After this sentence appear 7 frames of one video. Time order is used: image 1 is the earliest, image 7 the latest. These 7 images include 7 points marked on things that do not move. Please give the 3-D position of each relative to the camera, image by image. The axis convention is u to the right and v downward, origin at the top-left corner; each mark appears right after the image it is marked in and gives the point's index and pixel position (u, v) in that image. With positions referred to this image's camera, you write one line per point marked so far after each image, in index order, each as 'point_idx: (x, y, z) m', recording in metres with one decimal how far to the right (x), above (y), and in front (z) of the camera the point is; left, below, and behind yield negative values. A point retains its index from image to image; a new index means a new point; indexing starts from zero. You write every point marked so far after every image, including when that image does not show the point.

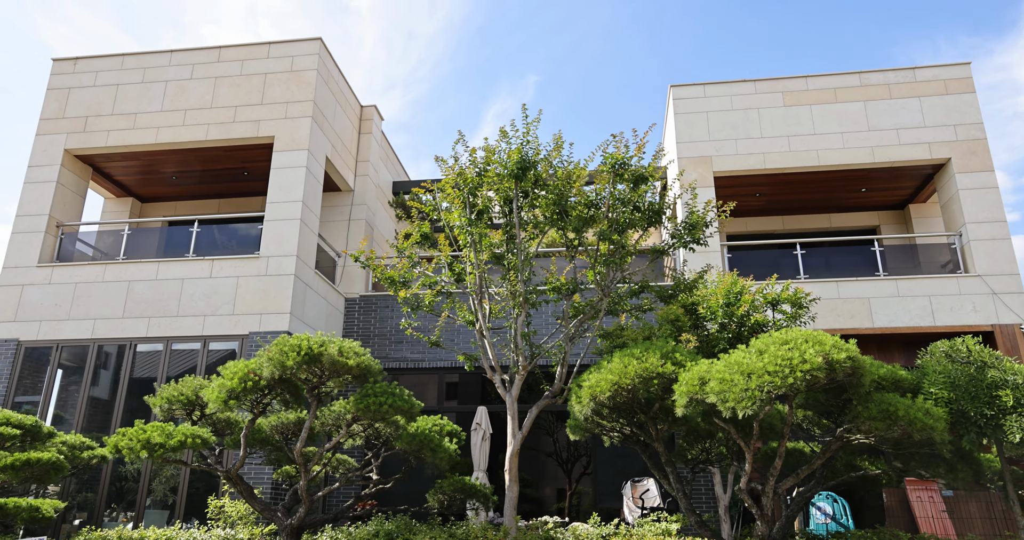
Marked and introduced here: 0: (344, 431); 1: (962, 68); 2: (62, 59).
0: (-1.9, -1.7, +7.3) m
1: (+8.9, +4.0, +13.9) m
2: (-8.9, +4.2, +13.9) m
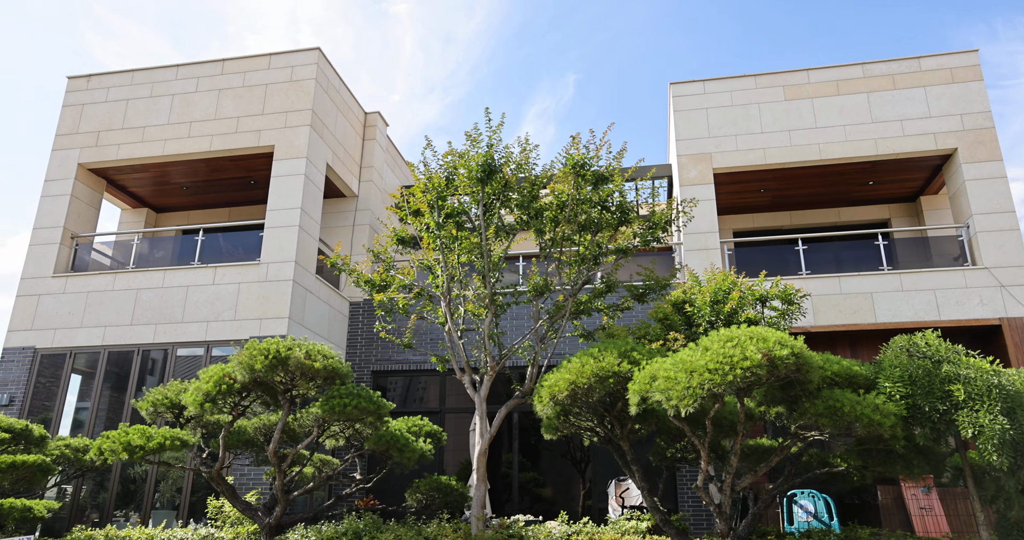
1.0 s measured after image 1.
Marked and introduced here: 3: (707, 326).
0: (-2.2, -1.7, +7.5) m
1: (+8.8, +4.1, +13.5) m
2: (-9.0, +4.0, +14.5) m
3: (+2.8, -0.8, +10.0) m
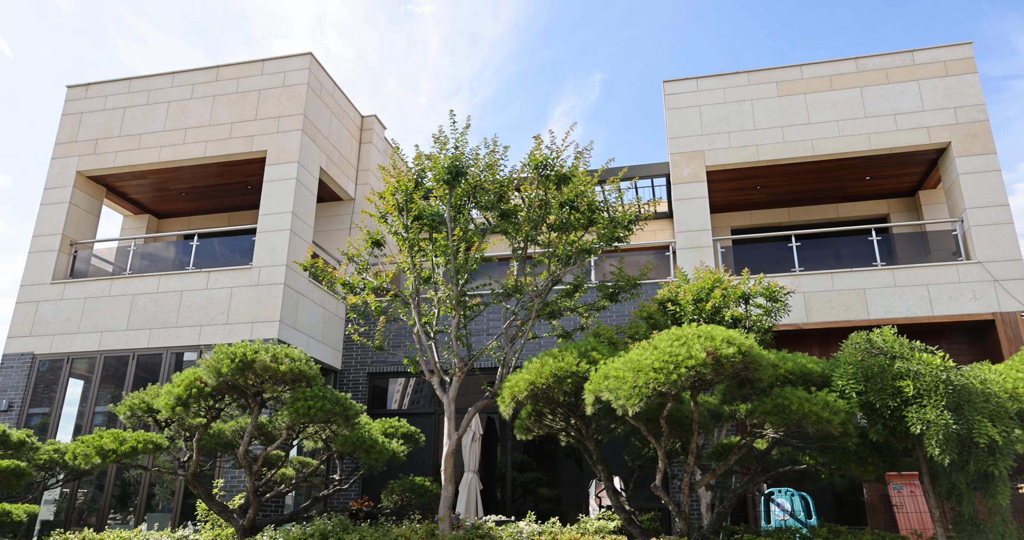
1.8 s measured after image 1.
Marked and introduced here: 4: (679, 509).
0: (-2.5, -1.8, +7.6) m
1: (+8.6, +4.2, +13.3) m
2: (-9.2, +3.9, +14.8) m
3: (+2.5, -0.8, +9.9) m
4: (+1.5, -2.2, +6.5) m
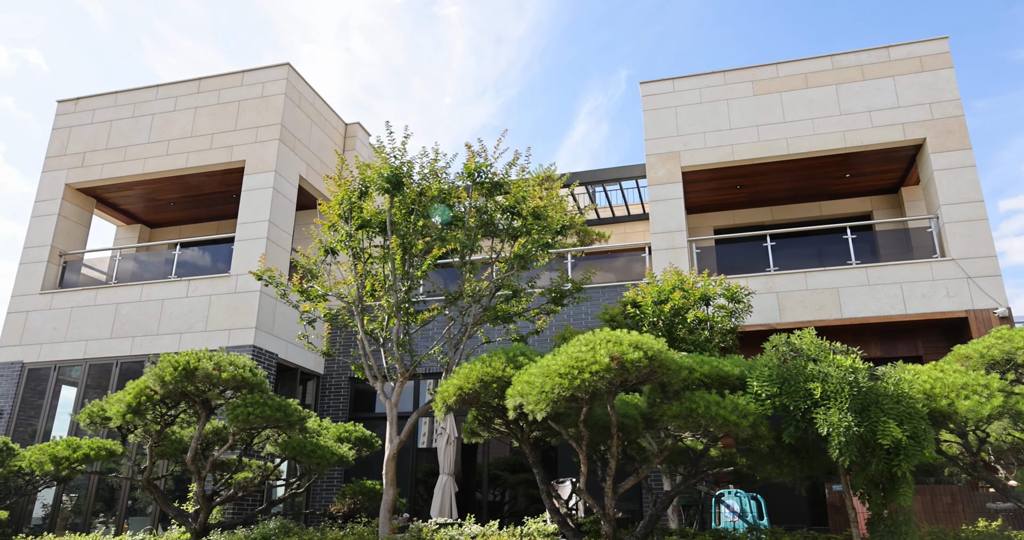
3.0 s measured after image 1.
0: (-3.1, -1.9, +7.8) m
1: (+8.1, +4.3, +13.2) m
2: (-9.6, +3.7, +15.2) m
3: (+1.9, -0.8, +10.0) m
4: (+0.9, -2.3, +6.6) m
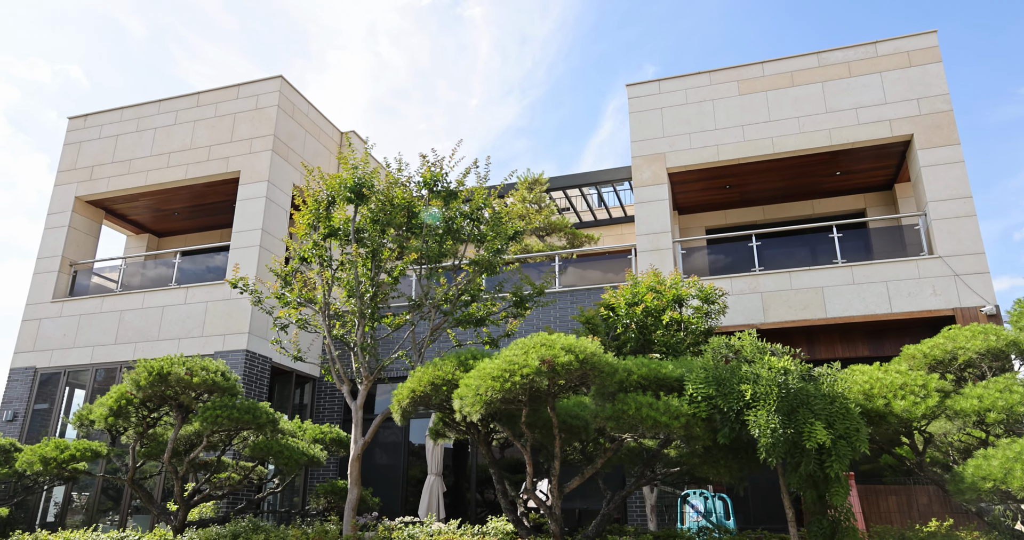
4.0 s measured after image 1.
0: (-3.5, -2.0, +8.2) m
1: (+7.8, +4.3, +13.1) m
2: (-9.8, +3.5, +15.7) m
3: (+1.6, -0.8, +10.1) m
4: (+0.4, -2.3, +6.7) m
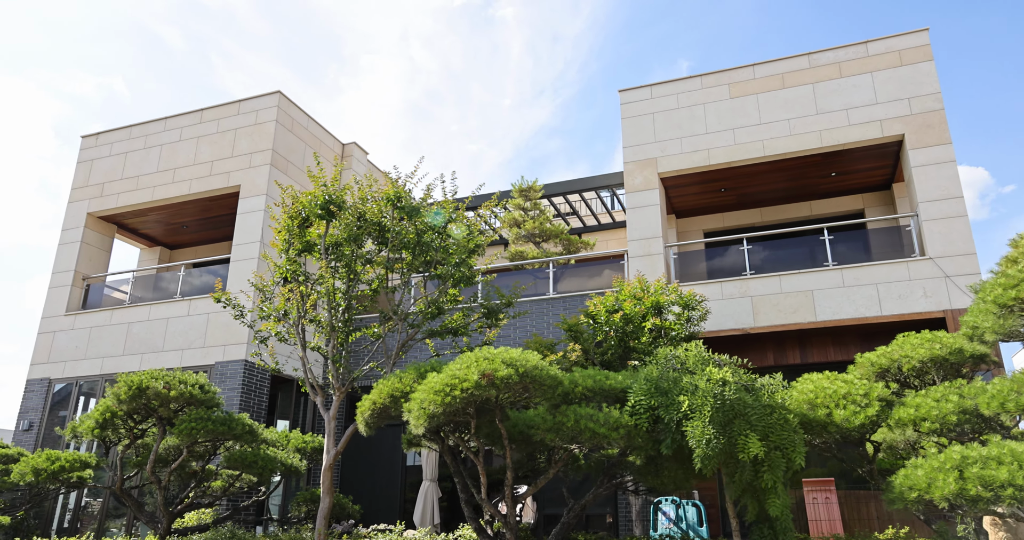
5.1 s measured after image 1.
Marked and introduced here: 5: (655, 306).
0: (-3.9, -2.2, +8.5) m
1: (+7.5, +4.3, +12.9) m
2: (-9.9, +3.1, +16.3) m
3: (+1.3, -1.0, +10.2) m
4: (0.0, -2.5, +6.9) m
5: (+2.0, -0.5, +10.2) m
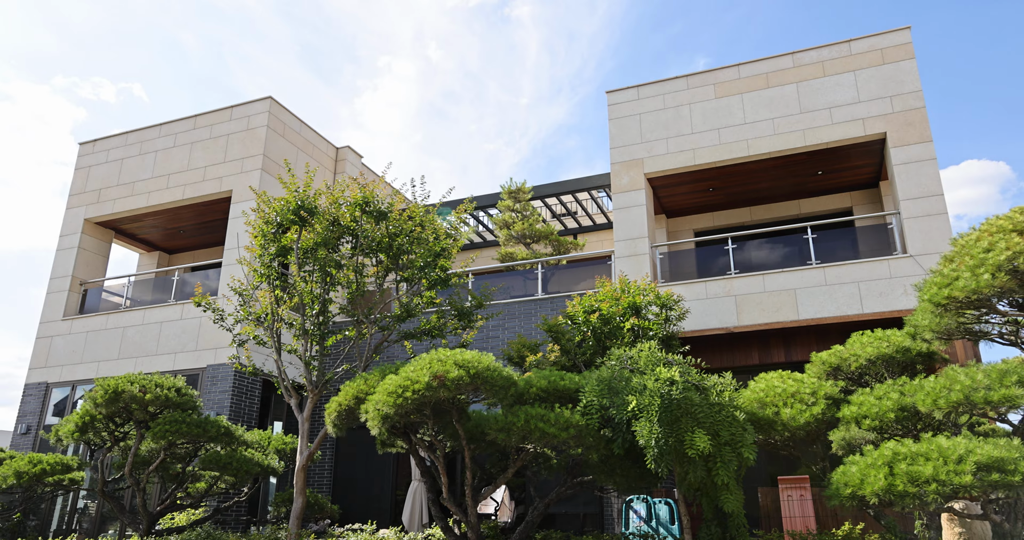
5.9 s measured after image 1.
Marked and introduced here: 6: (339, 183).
0: (-4.2, -2.3, +8.7) m
1: (+7.2, +4.4, +12.9) m
2: (-10.2, +3.0, +16.6) m
3: (+1.0, -1.0, +10.3) m
4: (-0.3, -2.5, +7.0) m
5: (+1.7, -0.5, +10.3) m
6: (-2.4, +1.2, +9.8) m
